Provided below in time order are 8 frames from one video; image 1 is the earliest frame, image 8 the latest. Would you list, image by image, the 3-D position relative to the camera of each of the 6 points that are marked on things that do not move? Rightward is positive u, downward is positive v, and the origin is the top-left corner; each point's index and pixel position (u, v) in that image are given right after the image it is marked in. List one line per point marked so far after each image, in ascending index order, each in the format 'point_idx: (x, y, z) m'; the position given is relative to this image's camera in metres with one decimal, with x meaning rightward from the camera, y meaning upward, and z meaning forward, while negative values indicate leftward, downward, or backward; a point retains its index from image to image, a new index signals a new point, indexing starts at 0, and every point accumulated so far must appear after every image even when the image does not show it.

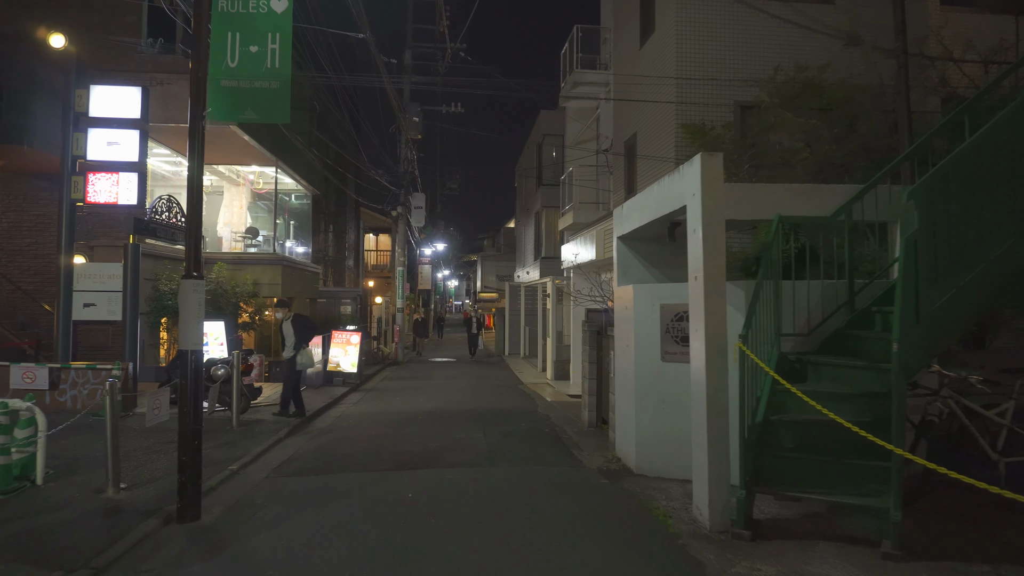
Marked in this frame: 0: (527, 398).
0: (+0.3, -1.9, +12.5) m
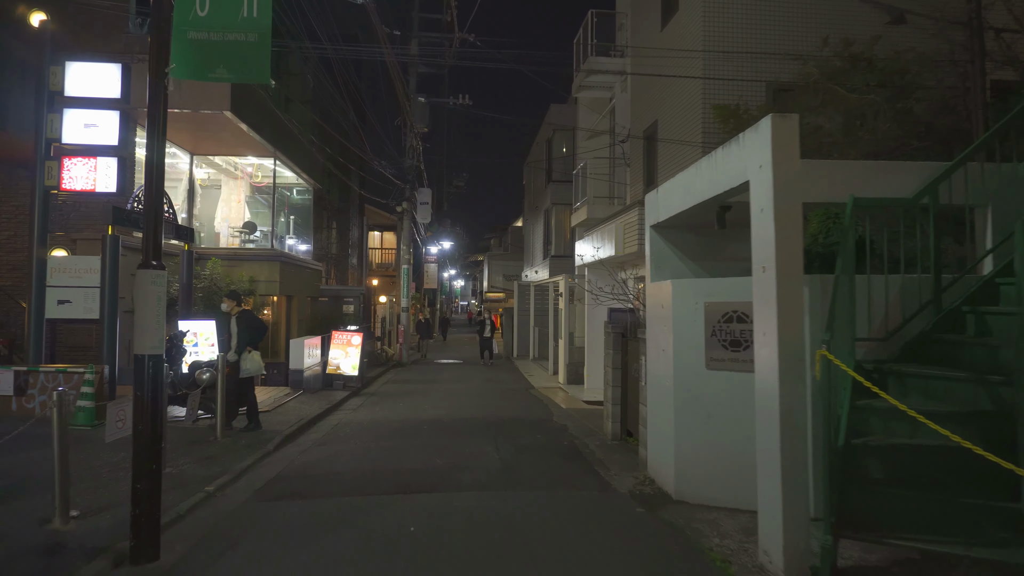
0: (+0.4, -1.9, +11.6) m
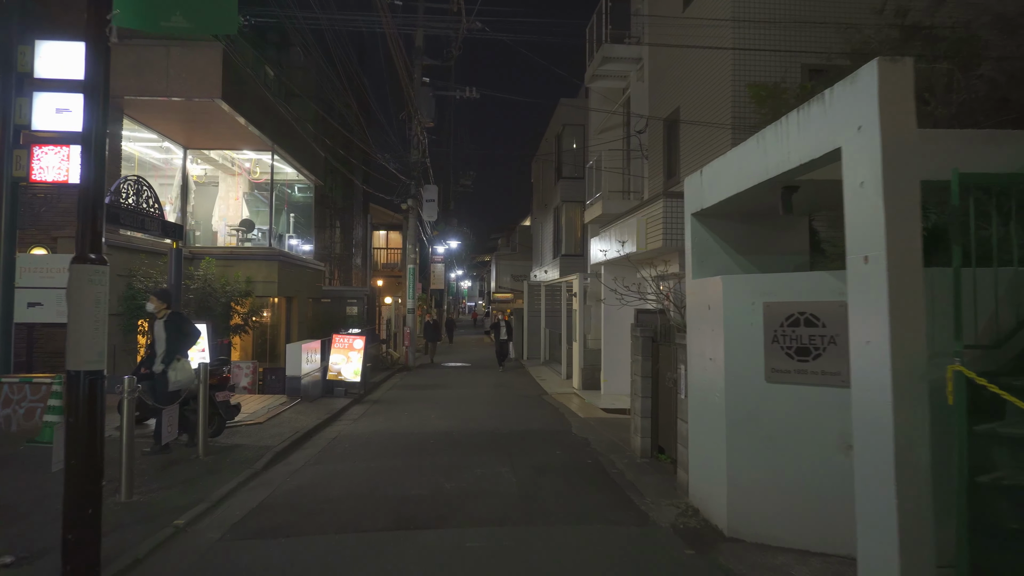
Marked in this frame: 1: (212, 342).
0: (+0.7, -1.9, +10.7) m
1: (-5.3, -1.0, +12.7) m
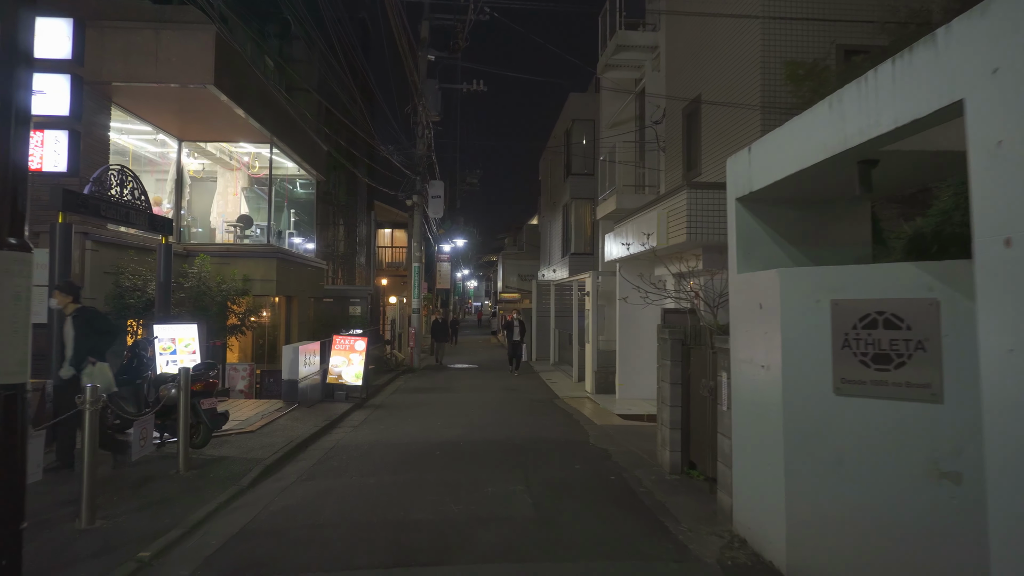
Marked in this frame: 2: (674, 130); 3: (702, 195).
0: (+0.8, -1.9, +10.0) m
1: (-5.1, -0.9, +12.0) m
2: (+3.1, +3.0, +13.5) m
3: (+2.5, +1.2, +9.5) m
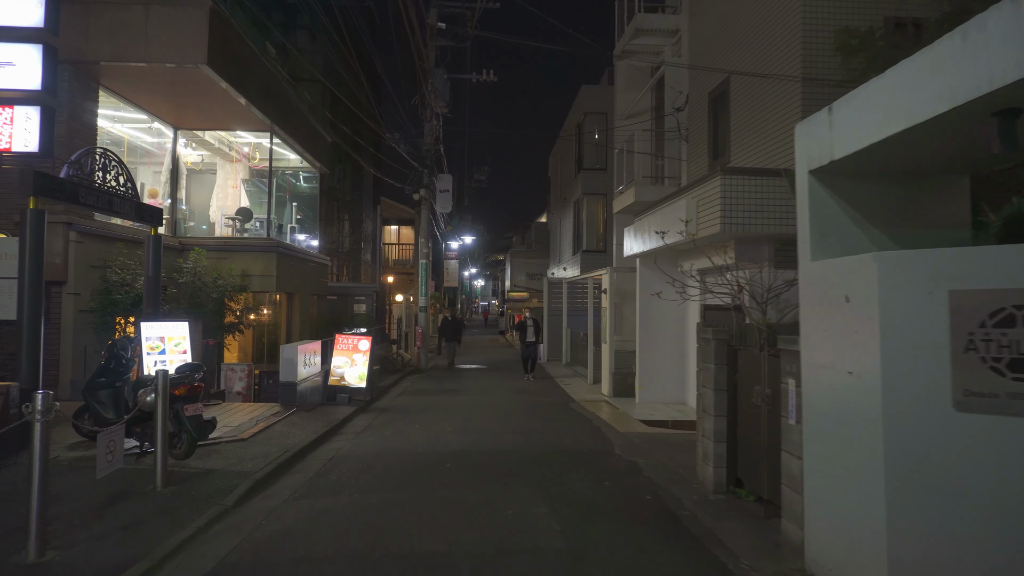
0: (+1.0, -1.8, +9.2) m
1: (-4.9, -0.8, +11.3) m
2: (+3.3, +3.0, +12.7) m
3: (+2.7, +1.3, +8.7) m
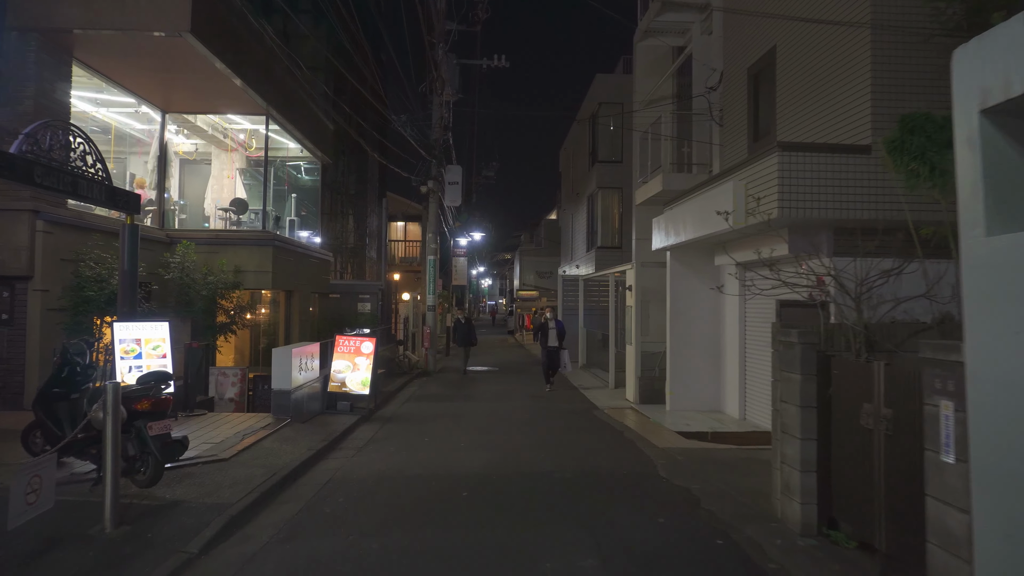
0: (+1.3, -1.7, +8.0) m
1: (-4.6, -0.8, +10.2) m
2: (+3.6, +3.1, +11.5) m
3: (+3.0, +1.3, +7.5) m
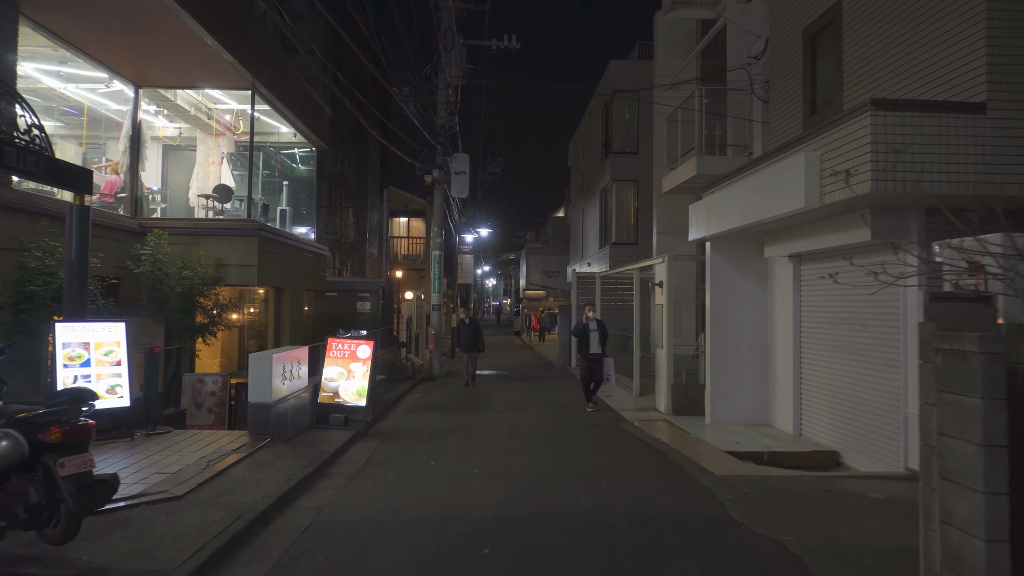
0: (+1.5, -1.7, +6.5) m
1: (-4.4, -0.7, +8.7) m
2: (+3.8, +3.2, +10.0) m
3: (+3.2, +1.4, +6.0) m
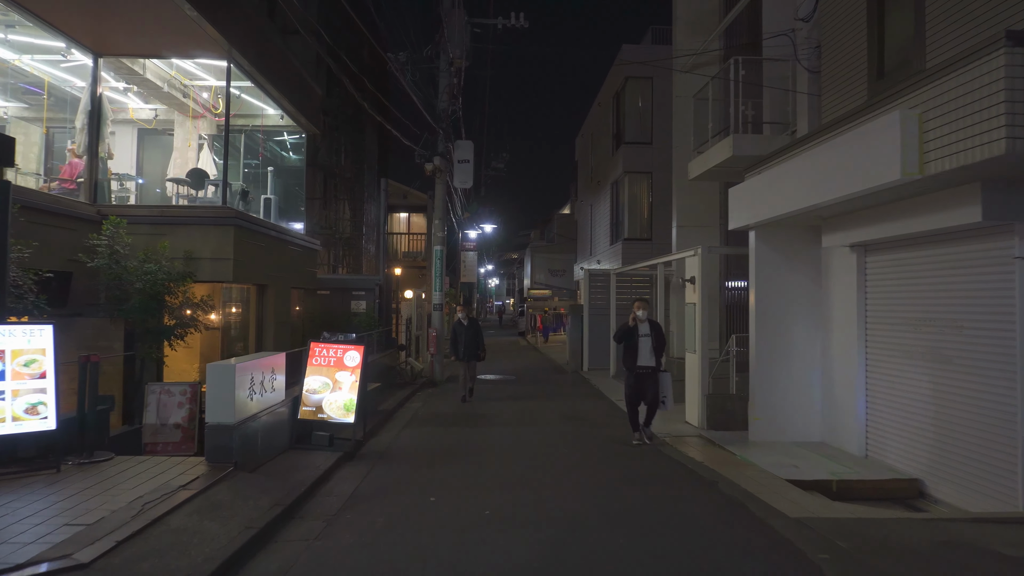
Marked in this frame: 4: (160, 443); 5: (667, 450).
0: (+1.7, -1.6, +5.1) m
1: (-4.2, -0.7, +7.3) m
2: (+4.0, +3.2, +8.6) m
3: (+3.4, +1.5, +4.6) m
4: (-3.9, -1.7, +7.7) m
5: (+1.8, -1.9, +8.4) m
